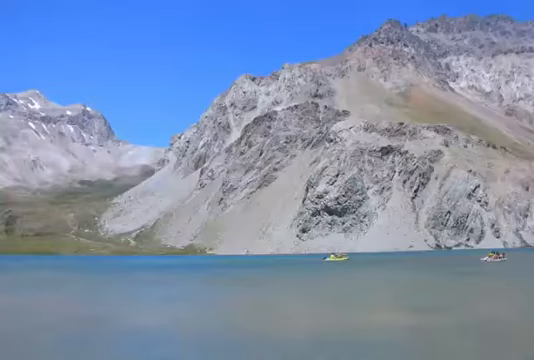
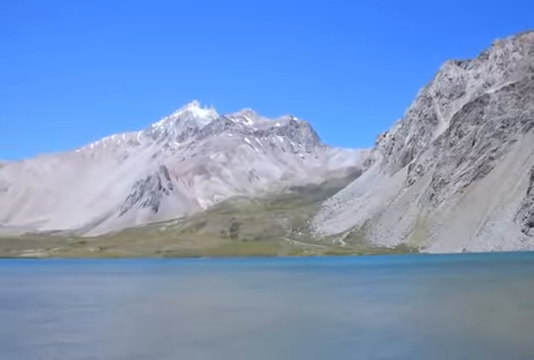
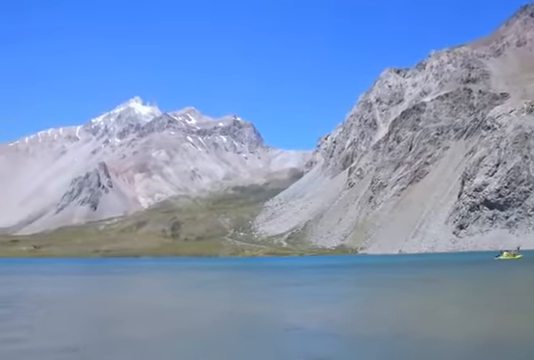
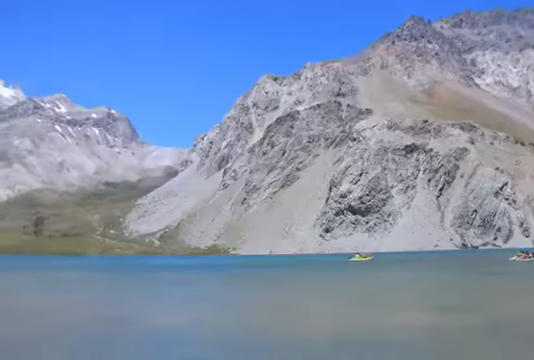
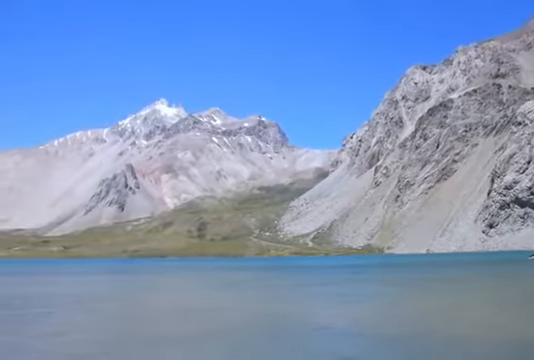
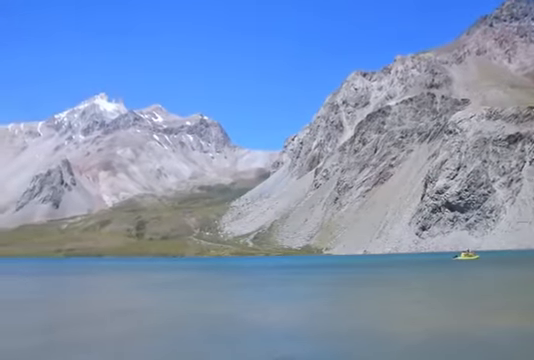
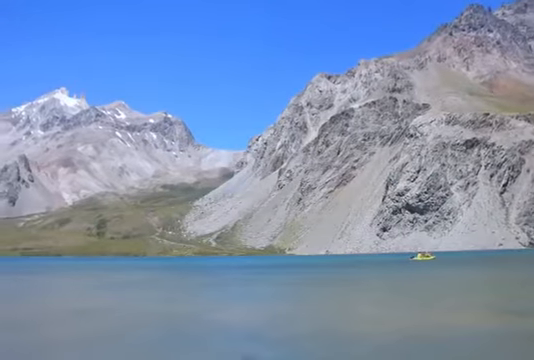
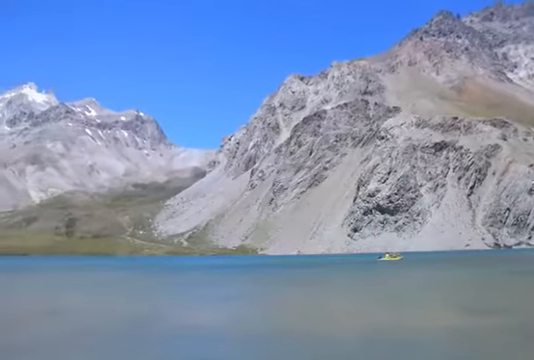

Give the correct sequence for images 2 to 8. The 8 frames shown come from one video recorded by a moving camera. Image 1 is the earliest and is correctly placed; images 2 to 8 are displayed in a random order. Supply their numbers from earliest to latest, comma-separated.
4, 8, 7, 6, 3, 5, 2
